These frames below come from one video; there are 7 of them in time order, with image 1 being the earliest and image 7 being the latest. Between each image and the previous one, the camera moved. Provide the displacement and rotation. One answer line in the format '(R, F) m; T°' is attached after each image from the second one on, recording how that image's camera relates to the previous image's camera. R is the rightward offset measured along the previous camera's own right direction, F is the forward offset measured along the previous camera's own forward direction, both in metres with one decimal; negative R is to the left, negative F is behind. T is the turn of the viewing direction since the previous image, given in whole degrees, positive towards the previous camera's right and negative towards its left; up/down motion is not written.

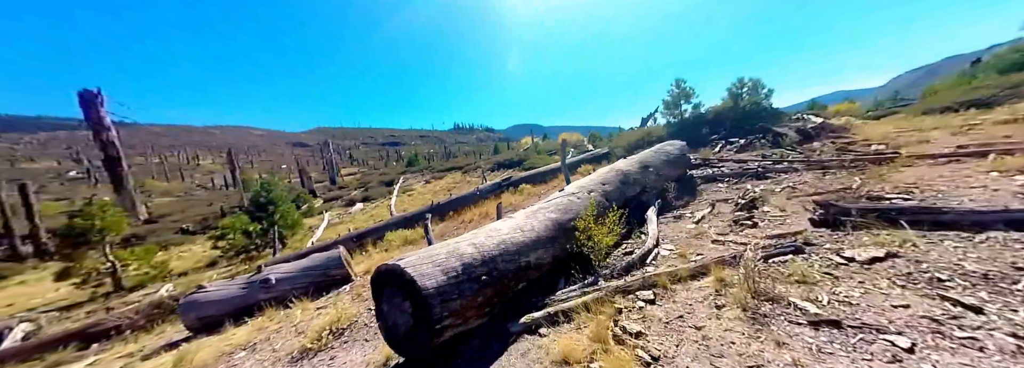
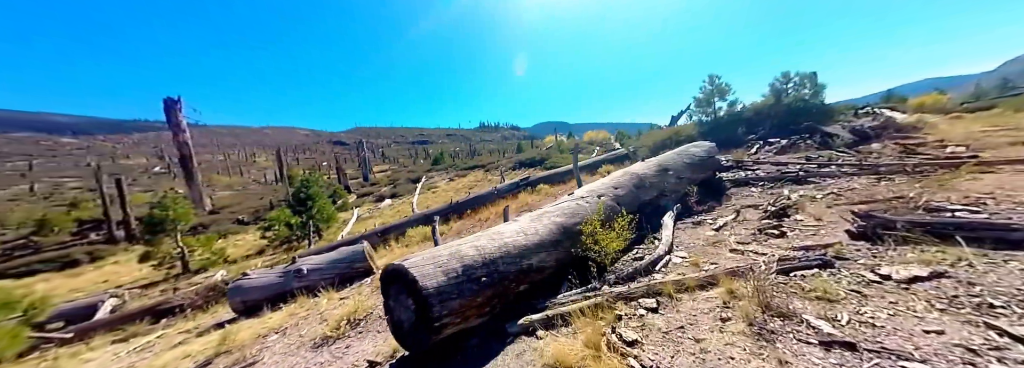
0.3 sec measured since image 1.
(+0.3, 0.0) m; -6°
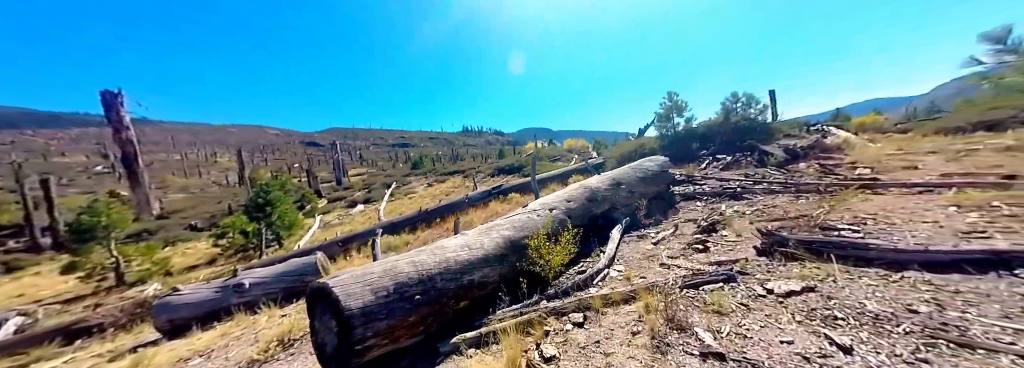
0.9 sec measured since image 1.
(+0.5, -0.1) m; +4°
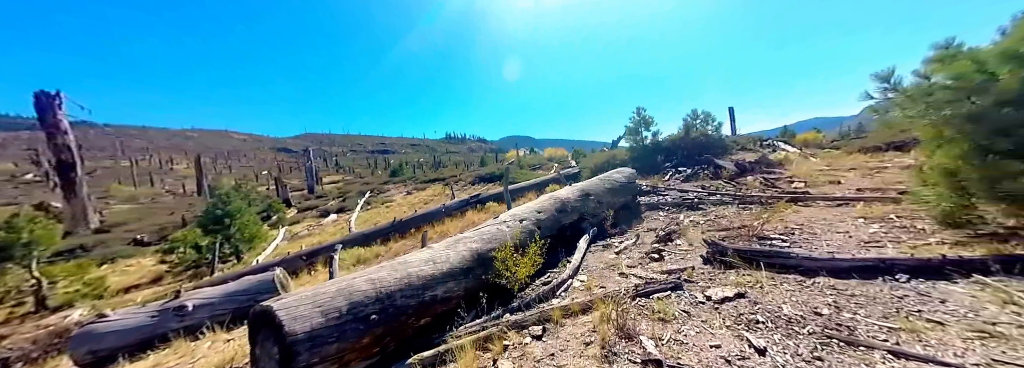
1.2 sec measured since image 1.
(+0.2, -0.1) m; +4°
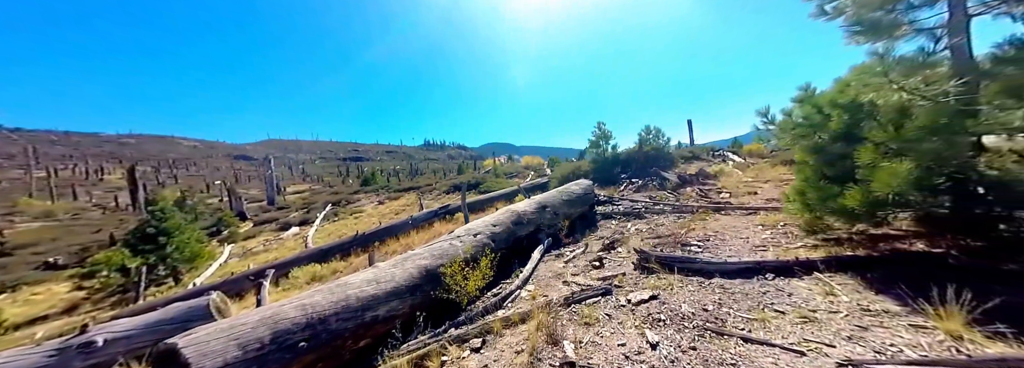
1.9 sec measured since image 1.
(+0.4, -0.3) m; +5°
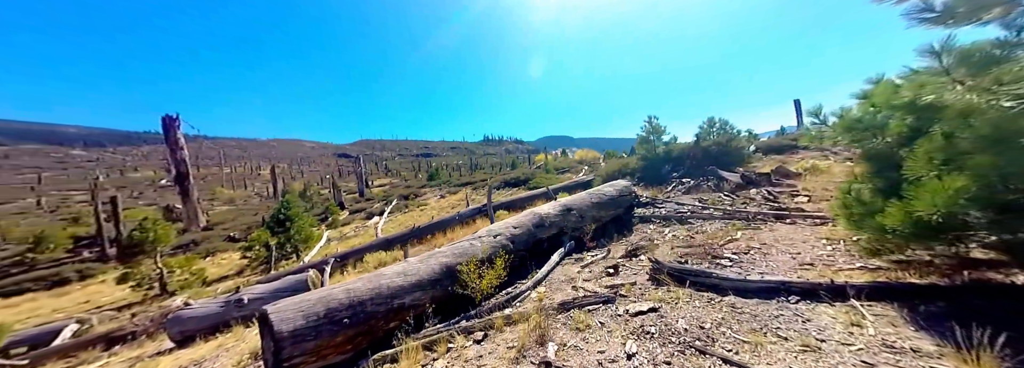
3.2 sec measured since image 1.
(+0.8, 0.0) m; -12°
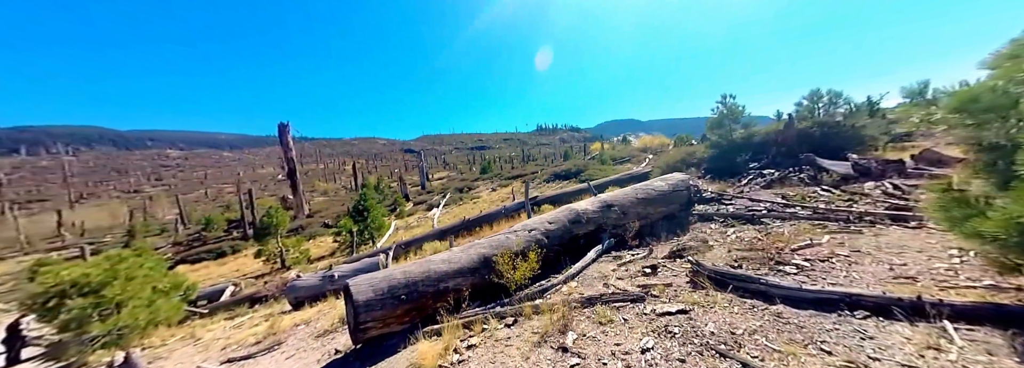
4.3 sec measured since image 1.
(+0.4, -0.1) m; -11°
